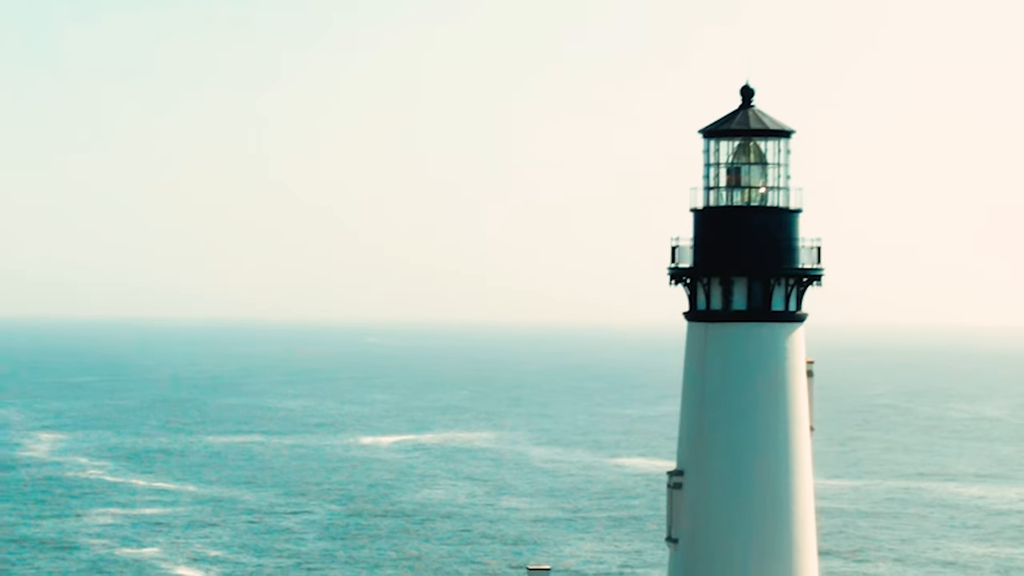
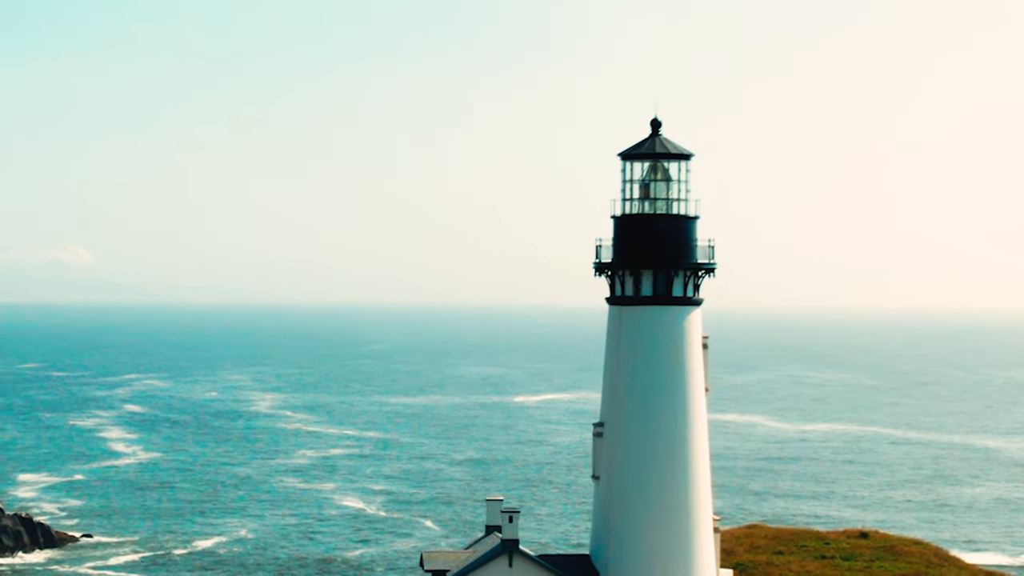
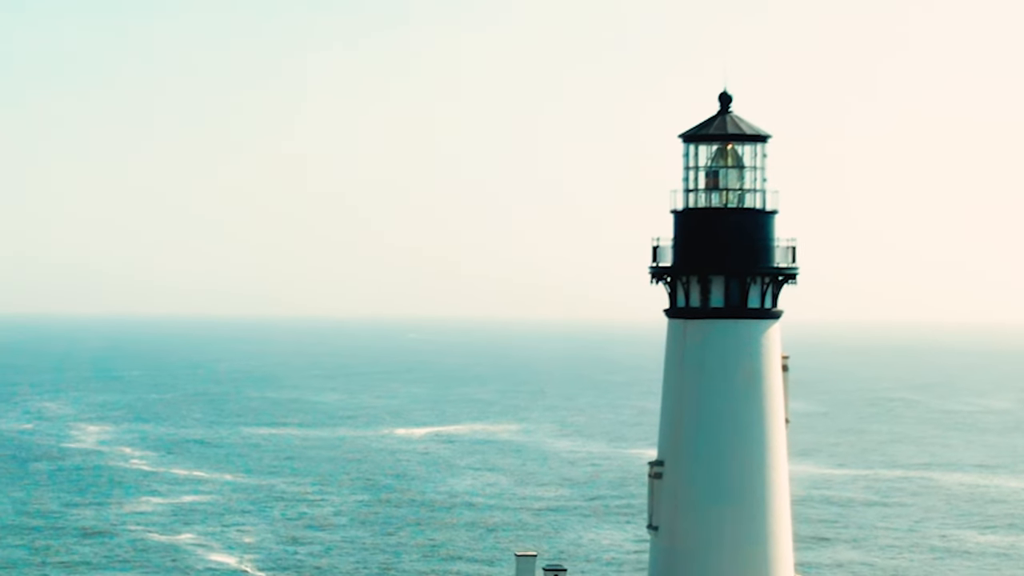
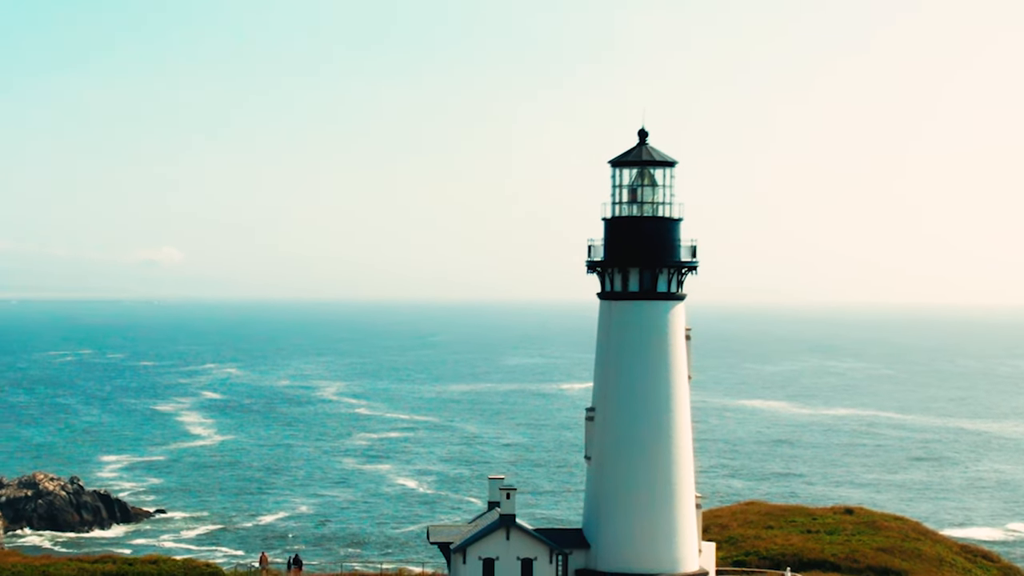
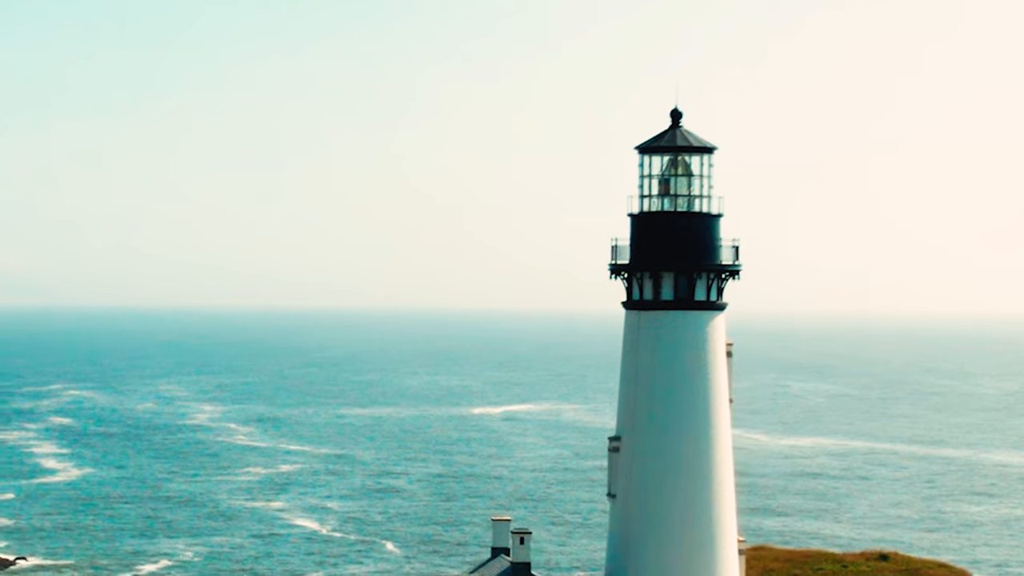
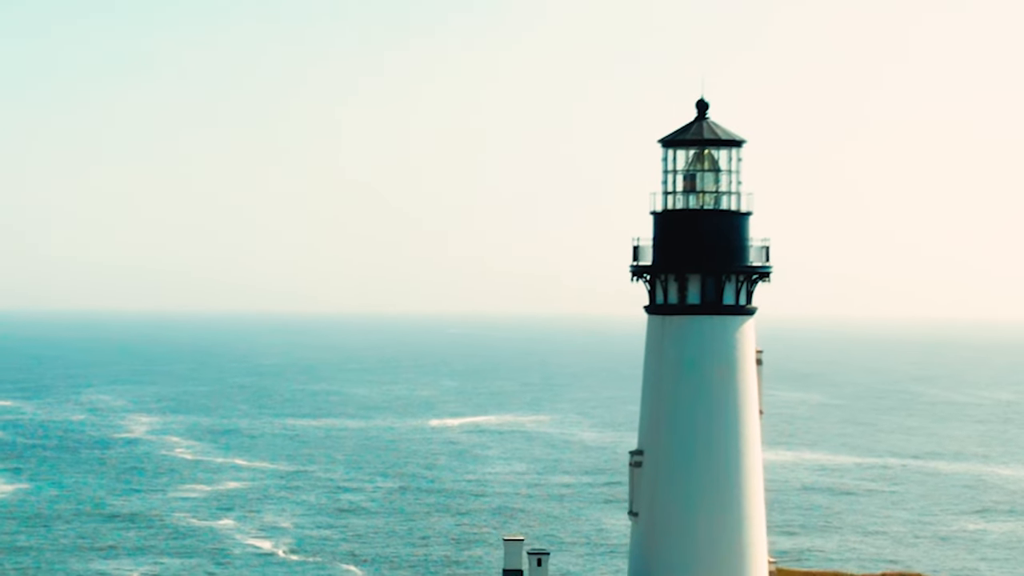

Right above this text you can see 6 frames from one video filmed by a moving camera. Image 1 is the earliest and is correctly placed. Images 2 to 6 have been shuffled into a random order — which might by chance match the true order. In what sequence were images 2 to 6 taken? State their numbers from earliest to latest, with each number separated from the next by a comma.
3, 6, 5, 2, 4
